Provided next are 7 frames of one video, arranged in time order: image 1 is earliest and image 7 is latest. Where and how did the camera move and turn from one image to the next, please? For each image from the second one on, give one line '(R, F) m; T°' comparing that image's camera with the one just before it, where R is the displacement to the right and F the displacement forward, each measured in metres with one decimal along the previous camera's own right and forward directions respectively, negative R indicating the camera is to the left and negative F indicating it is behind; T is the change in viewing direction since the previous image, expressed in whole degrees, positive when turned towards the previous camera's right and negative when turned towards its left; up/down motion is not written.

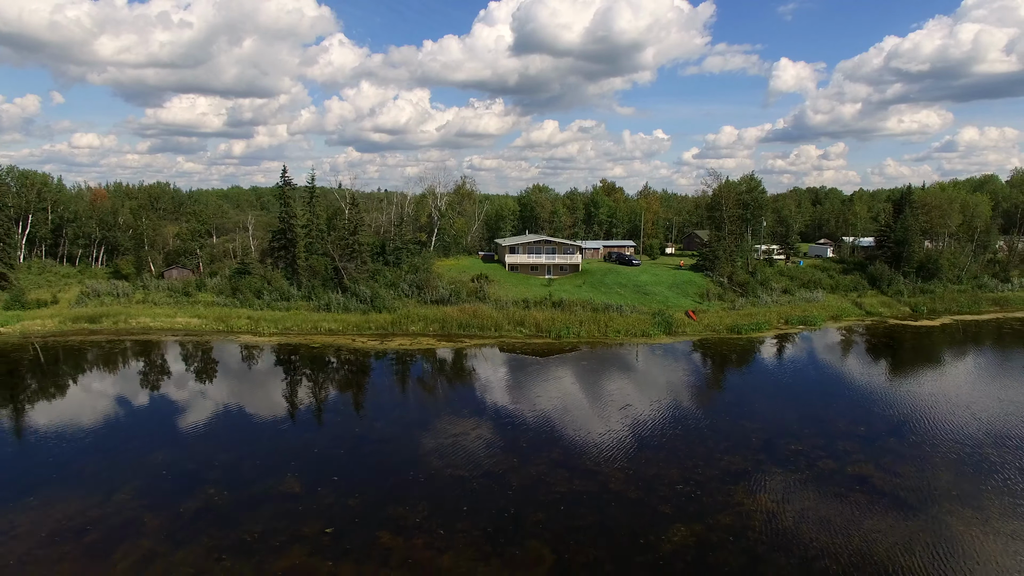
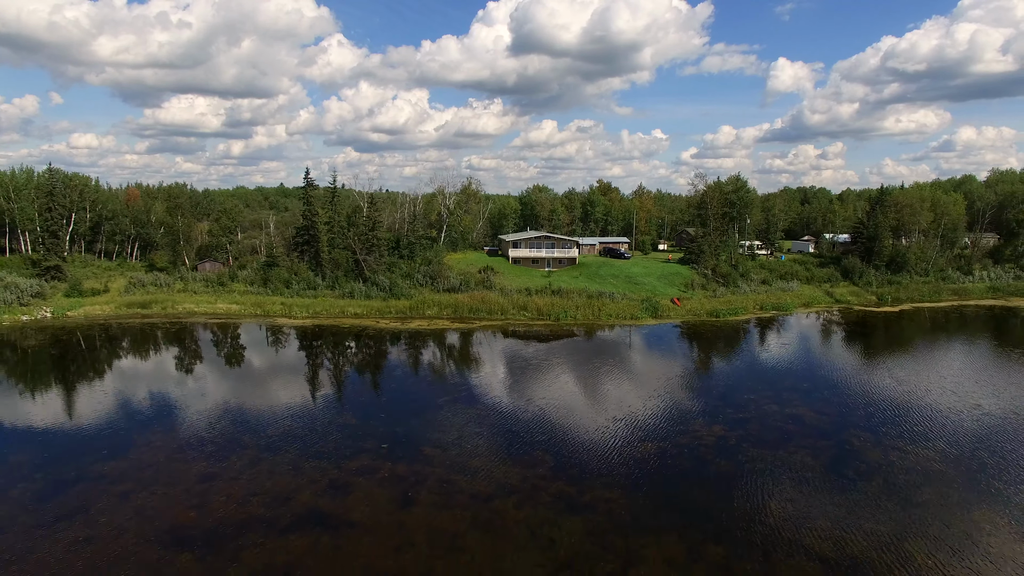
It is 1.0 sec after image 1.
(-0.2, -2.3) m; 0°
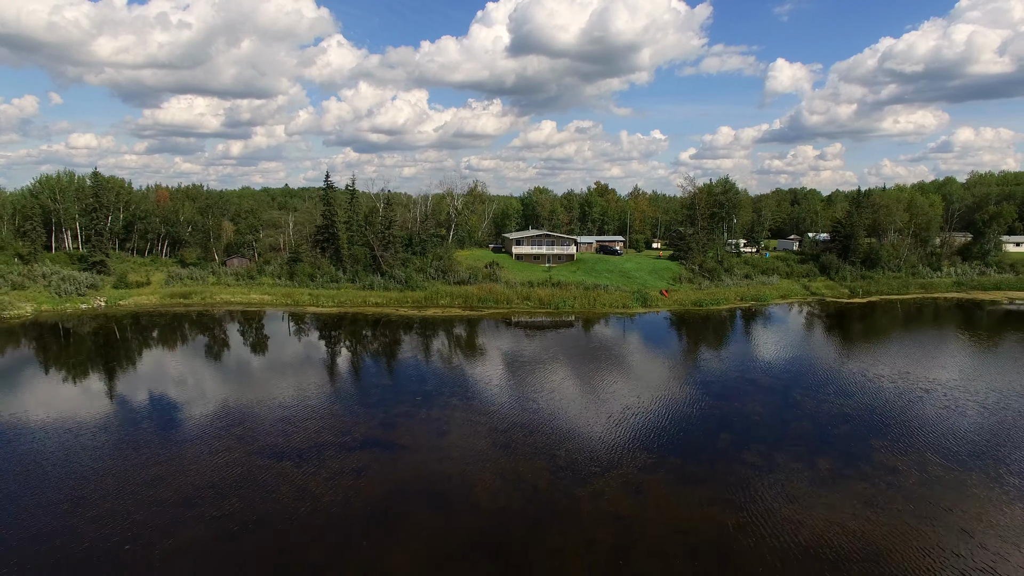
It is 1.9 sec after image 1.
(-0.2, -2.3) m; 0°
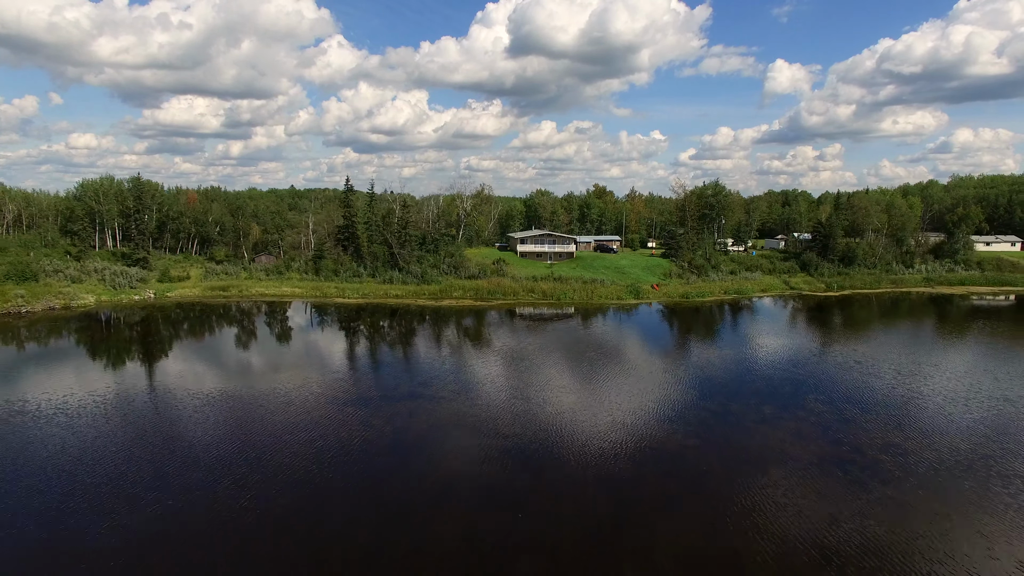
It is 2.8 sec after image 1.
(-0.3, -2.5) m; 0°
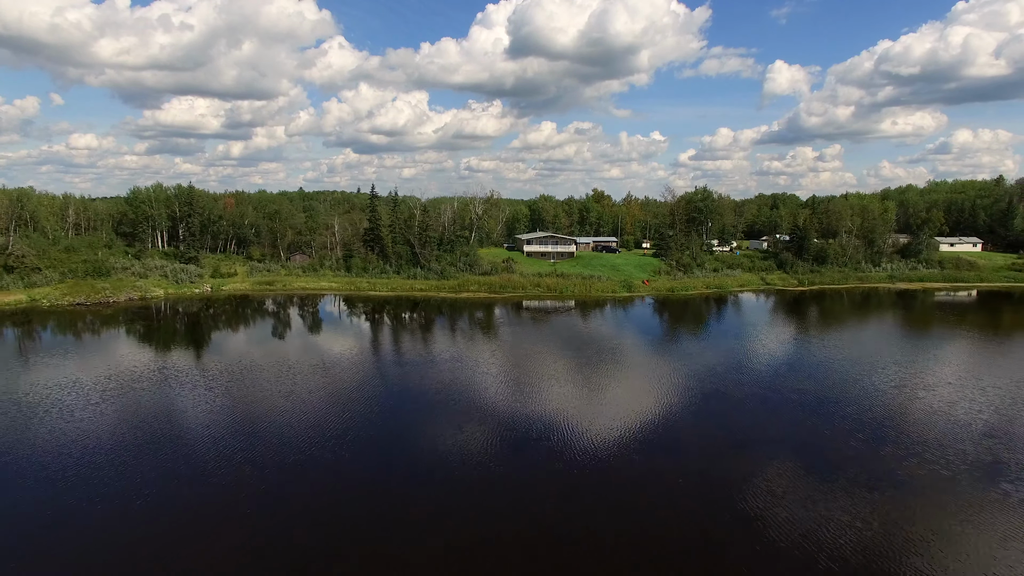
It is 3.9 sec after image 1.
(-0.5, -3.8) m; 0°
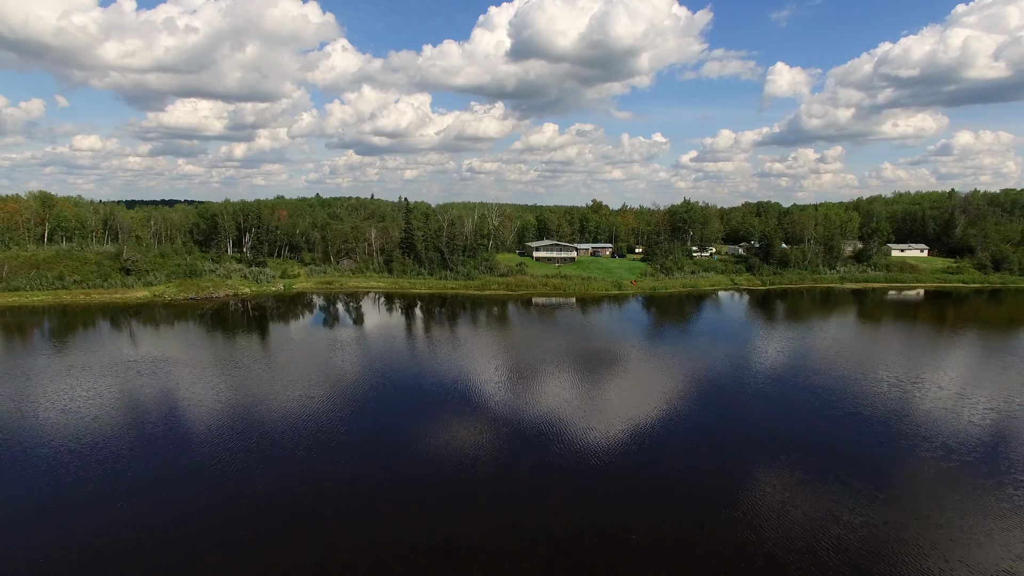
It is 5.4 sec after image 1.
(-0.8, -6.8) m; 0°
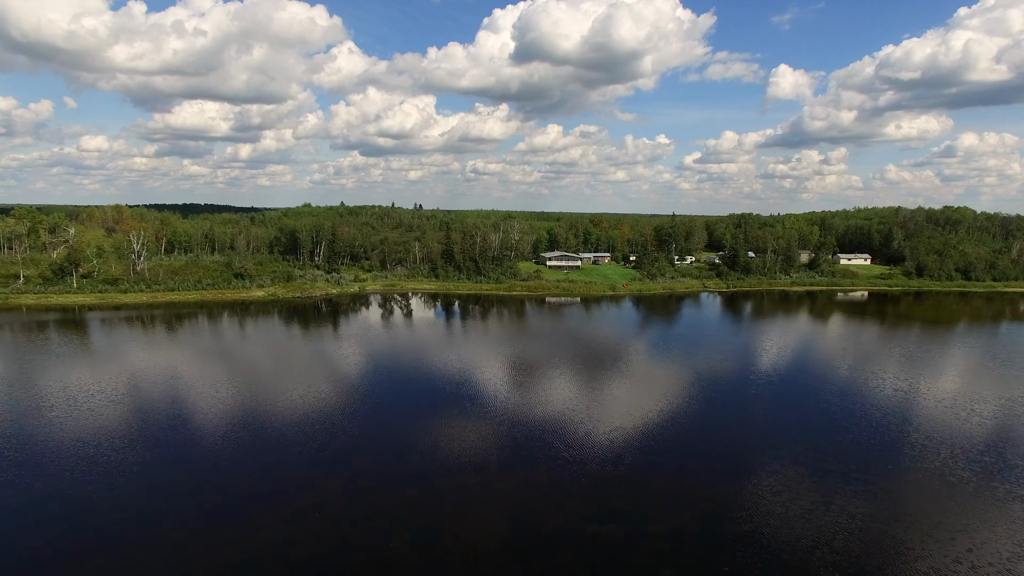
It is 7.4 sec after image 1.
(-1.5, -10.8) m; 0°
